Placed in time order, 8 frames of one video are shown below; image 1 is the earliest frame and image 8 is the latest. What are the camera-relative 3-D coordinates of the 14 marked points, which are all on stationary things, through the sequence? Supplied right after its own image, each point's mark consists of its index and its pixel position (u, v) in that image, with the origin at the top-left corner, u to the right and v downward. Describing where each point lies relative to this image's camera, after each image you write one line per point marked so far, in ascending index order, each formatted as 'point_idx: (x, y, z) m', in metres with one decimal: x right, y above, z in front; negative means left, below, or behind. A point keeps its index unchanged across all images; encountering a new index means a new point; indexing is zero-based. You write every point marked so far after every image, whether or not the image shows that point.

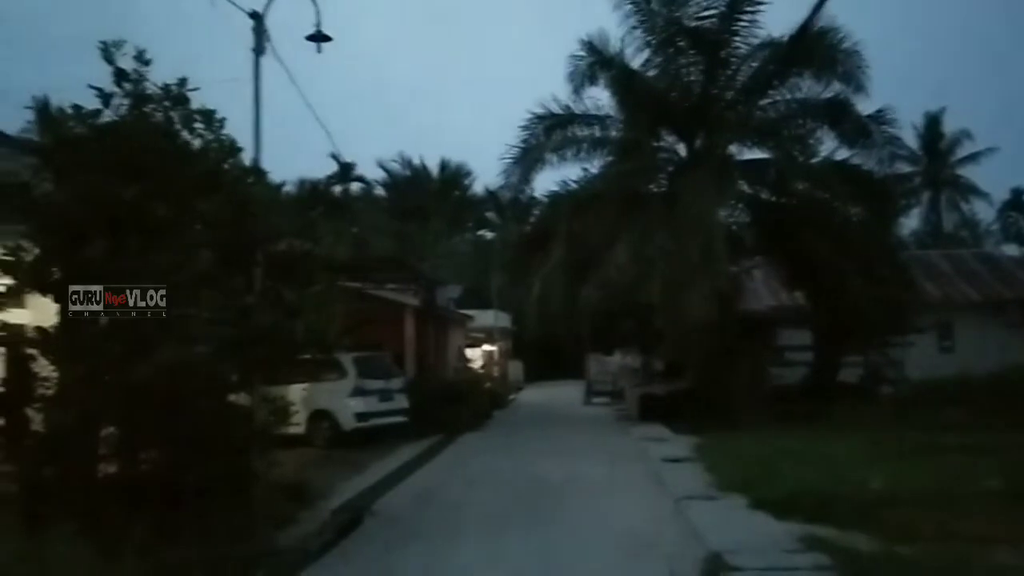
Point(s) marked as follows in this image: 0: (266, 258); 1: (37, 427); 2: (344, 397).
0: (-2.9, +0.4, +9.7) m
1: (-4.8, -1.4, +8.2) m
2: (-3.4, -2.2, +16.8) m
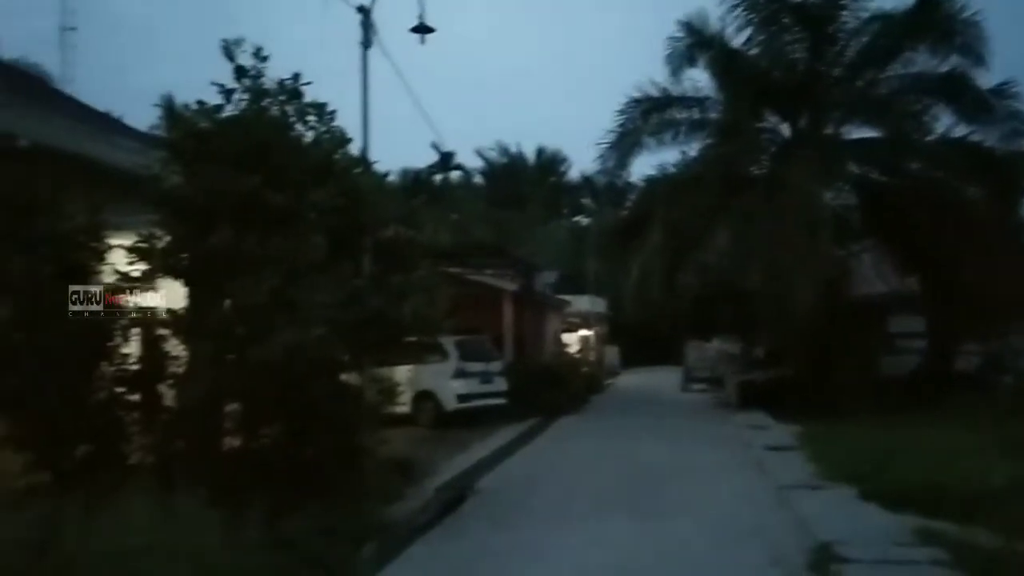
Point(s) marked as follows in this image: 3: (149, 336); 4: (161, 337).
0: (-1.7, +0.5, +10.1) m
1: (-3.8, -1.2, +8.9) m
2: (-1.4, -1.9, +17.2) m
3: (-4.0, -0.6, +8.9) m
4: (-3.8, -0.6, +8.9) m
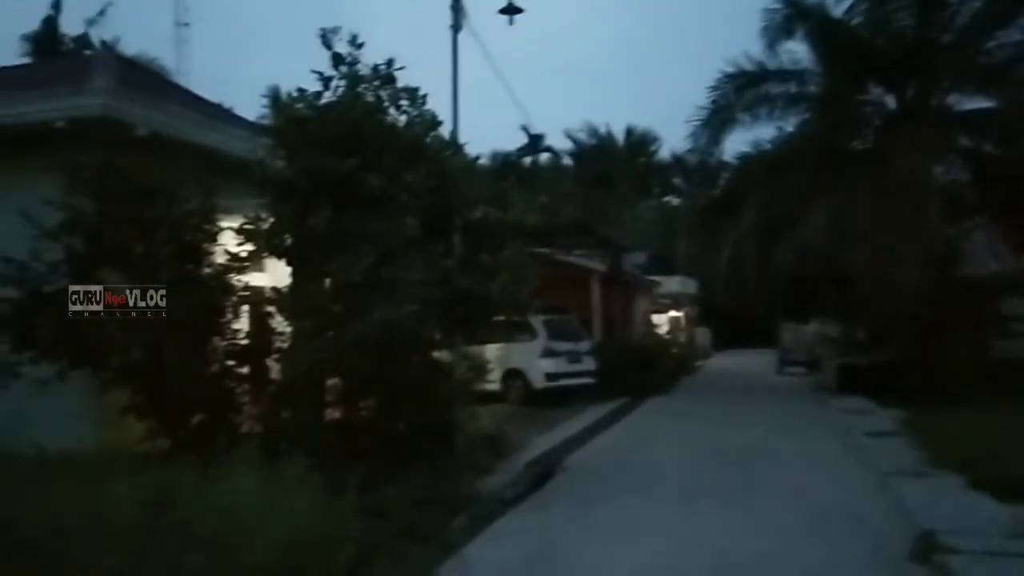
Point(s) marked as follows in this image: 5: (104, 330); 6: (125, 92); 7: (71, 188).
0: (-0.6, +0.8, +10.4) m
1: (-2.8, -1.0, +9.5) m
2: (+0.5, -1.5, +17.5) m
3: (-3.0, -0.3, +9.4) m
4: (-2.8, -0.3, +9.4) m
5: (-4.5, -0.4, +8.9) m
6: (-4.6, +2.3, +9.7) m
7: (-4.9, +1.1, +9.1) m
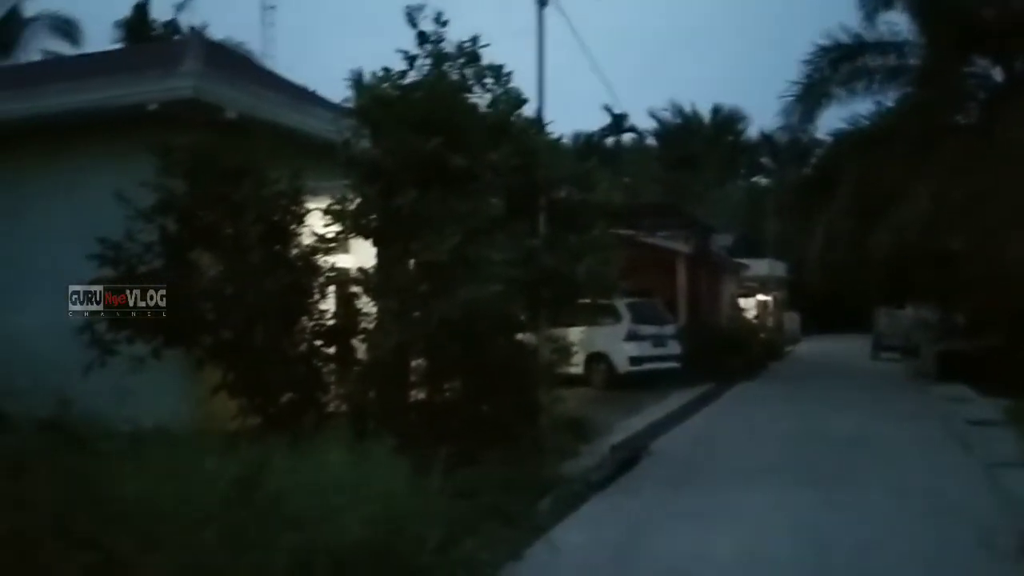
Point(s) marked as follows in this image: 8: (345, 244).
0: (+0.5, +1.0, +10.1) m
1: (-1.8, -0.8, +9.5) m
2: (+2.3, -1.1, +17.2) m
3: (-2.0, -0.1, +9.5) m
4: (-1.8, -0.1, +9.5) m
5: (-3.5, -0.2, +9.1) m
6: (-3.6, +2.6, +9.8) m
7: (-3.9, +1.4, +9.3) m
8: (-2.0, +0.5, +9.6) m
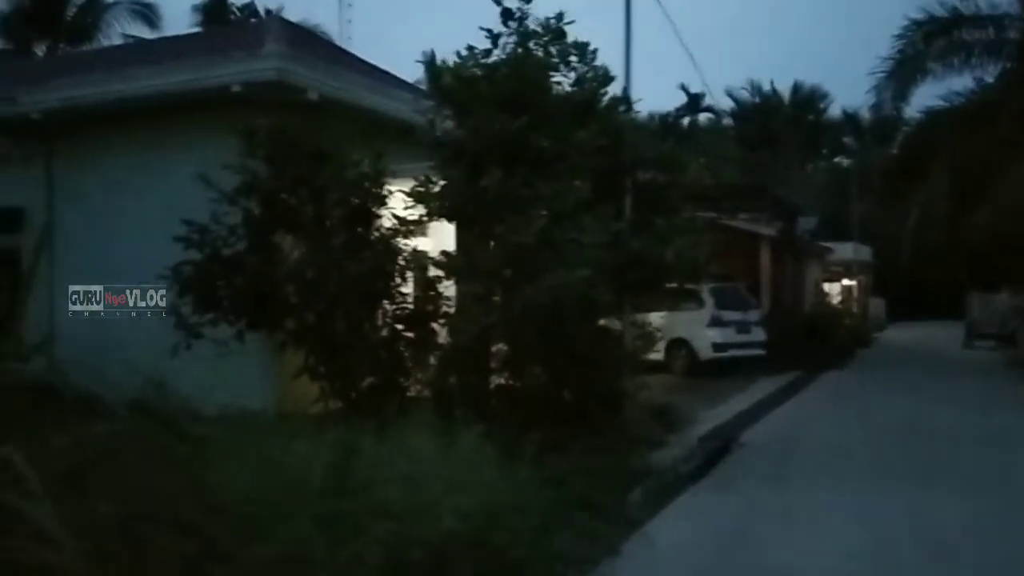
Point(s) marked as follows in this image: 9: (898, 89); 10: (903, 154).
0: (+1.5, +1.2, +9.7) m
1: (-0.8, -0.6, +9.3) m
2: (+3.9, -0.8, +16.6) m
3: (-1.0, +0.1, +9.3) m
4: (-0.9, +0.1, +9.3) m
5: (-2.6, 0.0, +9.0) m
6: (-2.6, +2.8, +9.7) m
7: (-3.0, +1.6, +9.2) m
8: (-1.0, +0.7, +9.4) m
9: (+9.2, +4.8, +19.4) m
10: (+9.7, +3.3, +19.8) m
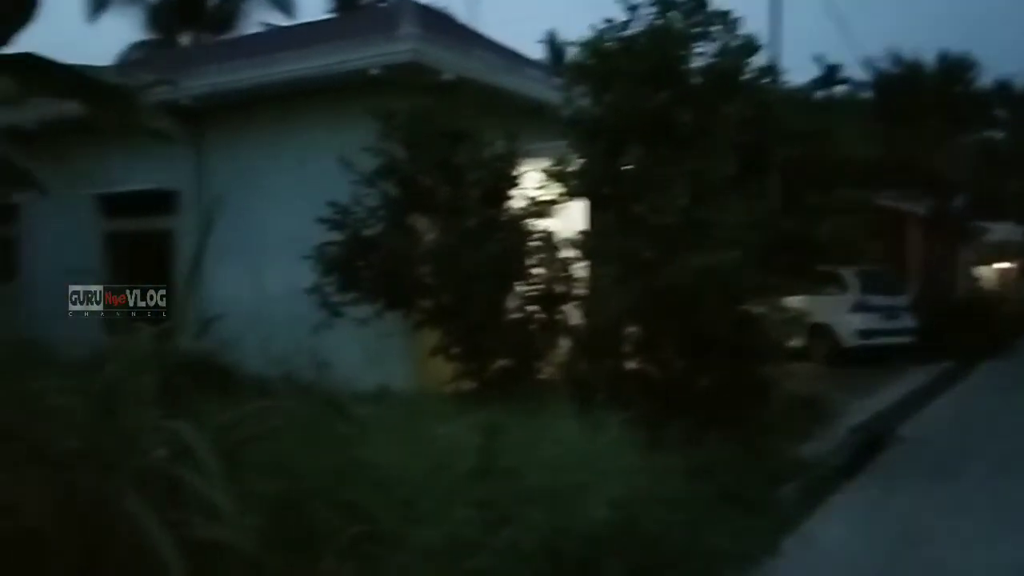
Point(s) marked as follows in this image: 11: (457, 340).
0: (+3.1, +1.4, +9.2) m
1: (+0.7, -0.4, +9.1) m
2: (+6.4, -0.4, +15.7) m
3: (+0.5, +0.3, +9.1) m
4: (+0.7, +0.3, +9.1) m
5: (-1.1, +0.2, +9.1) m
6: (-1.0, +3.0, +9.7) m
7: (-1.4, +1.8, +9.3) m
8: (+0.5, +0.9, +9.3) m
9: (+12.1, +5.2, +17.5) m
10: (+12.6, +3.7, +17.9) m
11: (-0.6, -0.6, +9.3) m
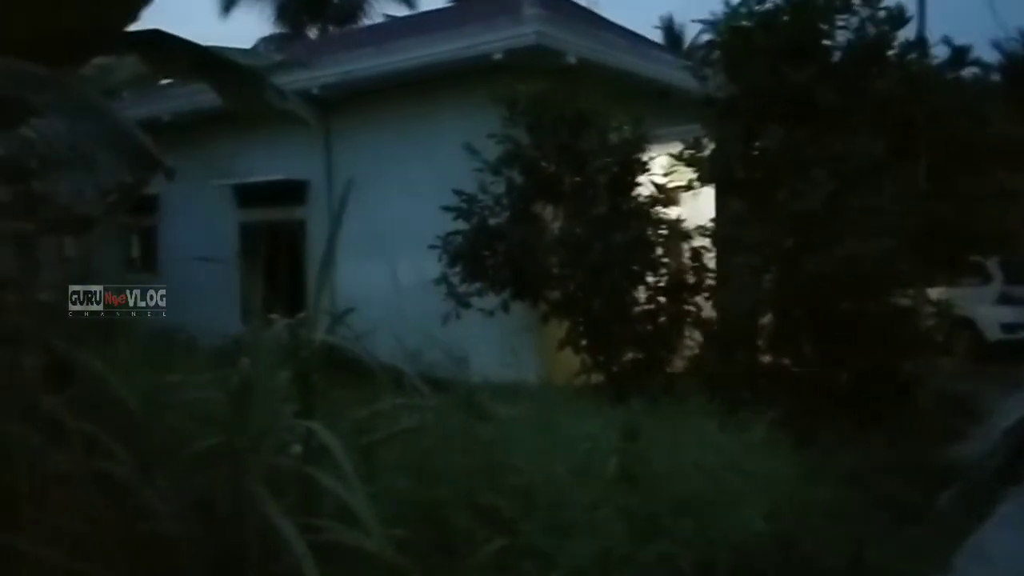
0: (+4.4, +1.5, +8.3) m
1: (+2.1, -0.3, +8.6) m
2: (+8.6, -0.3, +14.4) m
3: (+1.9, +0.4, +8.7) m
4: (+2.0, +0.4, +8.6) m
5: (+0.3, +0.3, +8.9) m
6: (+0.5, +3.1, +9.4) m
7: (0.0, +1.9, +9.1) m
8: (+1.9, +1.0, +8.8) m
9: (+14.5, +5.3, +15.3) m
10: (+15.1, +3.8, +15.6) m
11: (+0.8, -0.5, +9.0) m
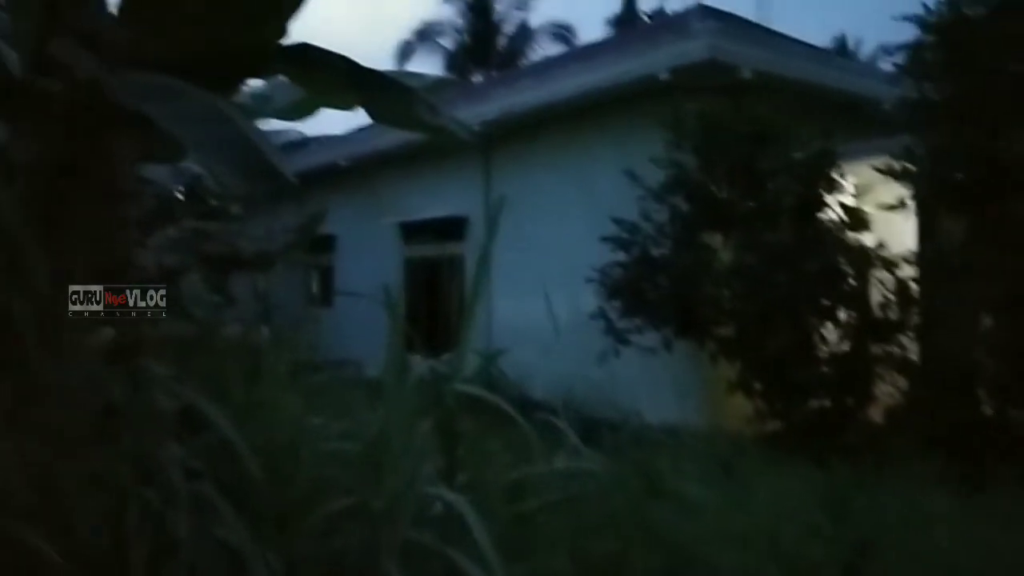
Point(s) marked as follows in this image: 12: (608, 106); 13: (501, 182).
0: (+5.9, +1.2, +6.7) m
1: (+3.7, -0.6, +7.3) m
2: (+11.1, -0.8, +11.7) m
3: (+3.5, +0.1, +7.4) m
4: (+3.6, +0.1, +7.3) m
5: (+1.9, -0.1, +7.9) m
6: (+2.3, +2.7, +8.5) m
7: (+1.7, +1.5, +8.3) m
8: (+3.5, +0.7, +7.6) m
9: (+17.1, +4.7, +11.8) m
10: (+17.8, +3.2, +11.9) m
11: (+2.4, -0.8, +7.9) m
12: (+1.1, +2.2, +9.8) m
13: (-0.2, +1.3, +10.9) m
